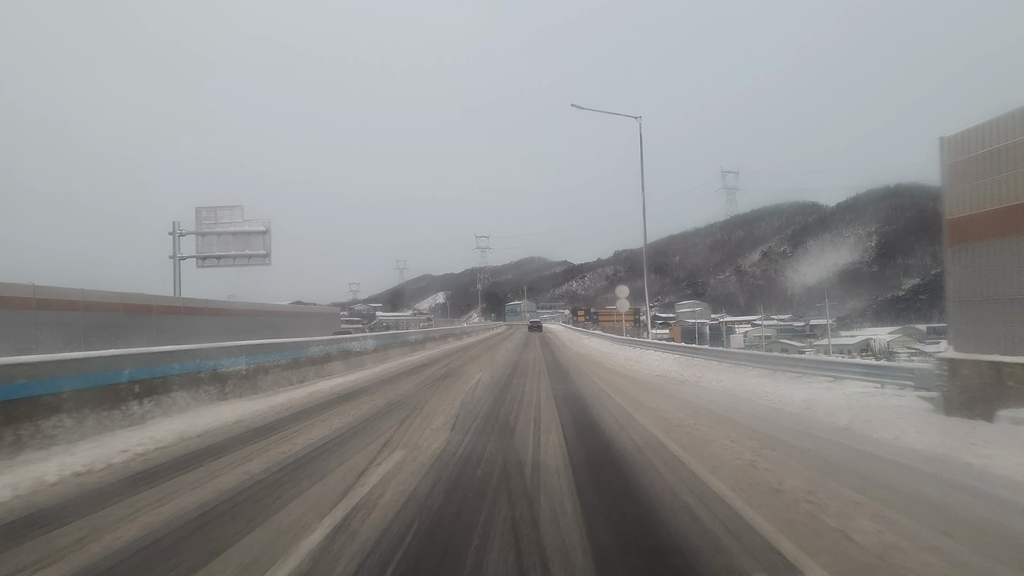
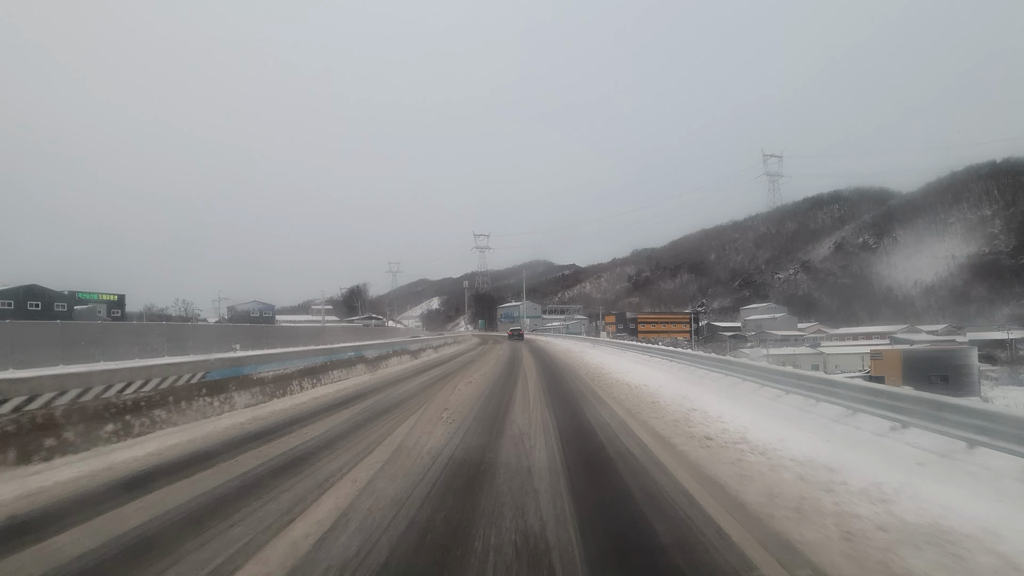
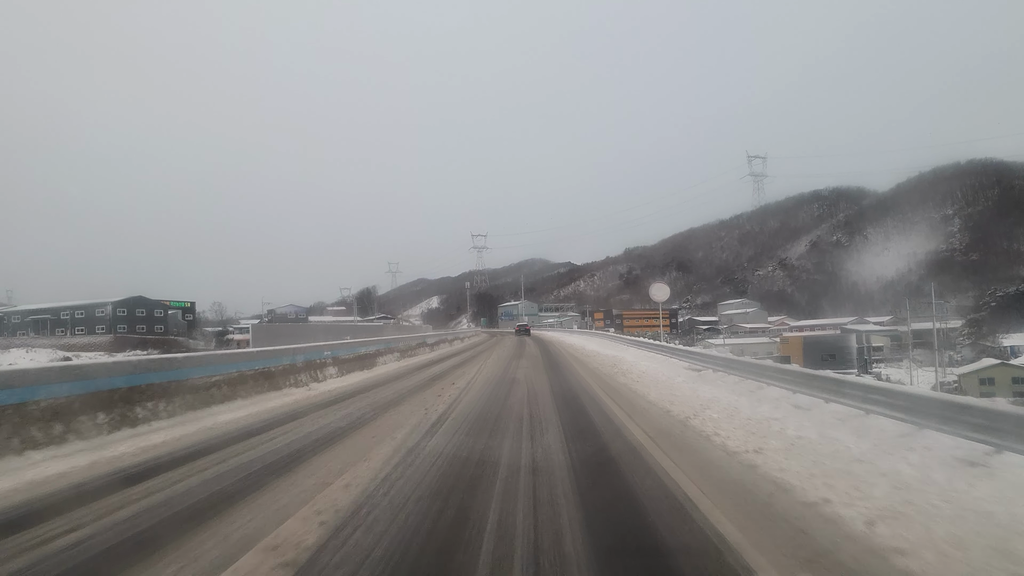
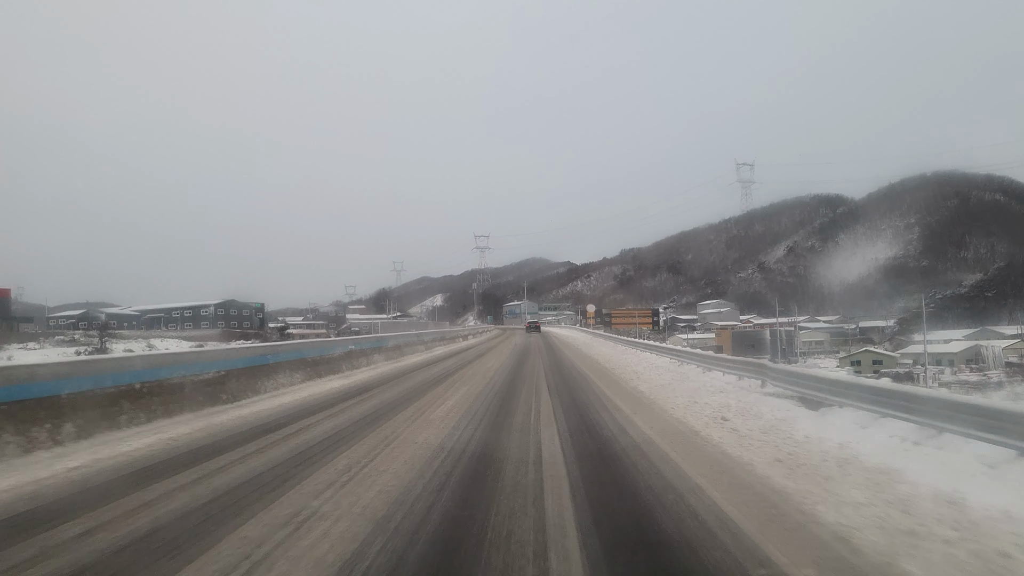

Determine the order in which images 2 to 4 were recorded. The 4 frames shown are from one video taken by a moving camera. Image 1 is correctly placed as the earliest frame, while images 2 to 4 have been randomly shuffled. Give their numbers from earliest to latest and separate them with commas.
4, 3, 2
